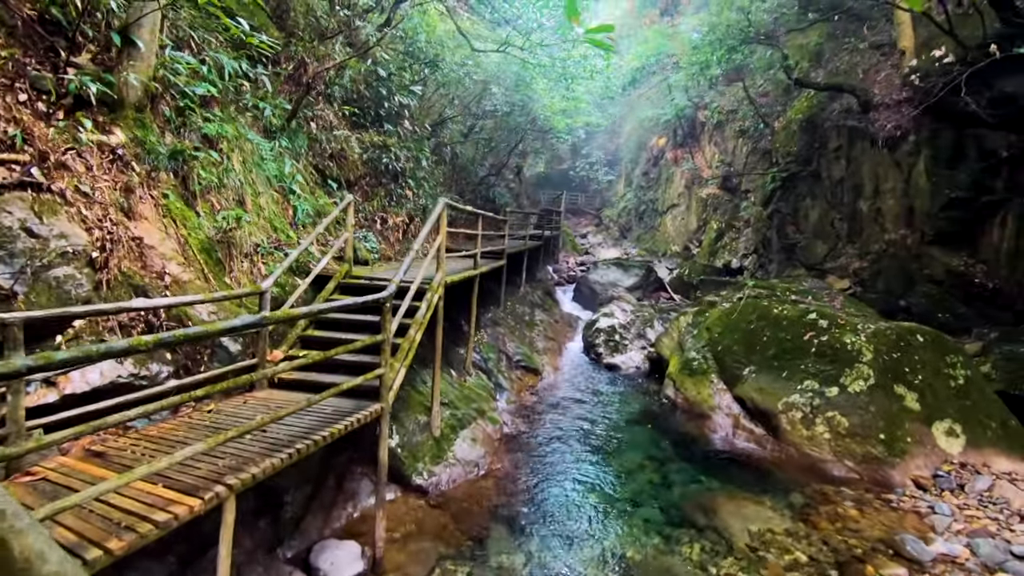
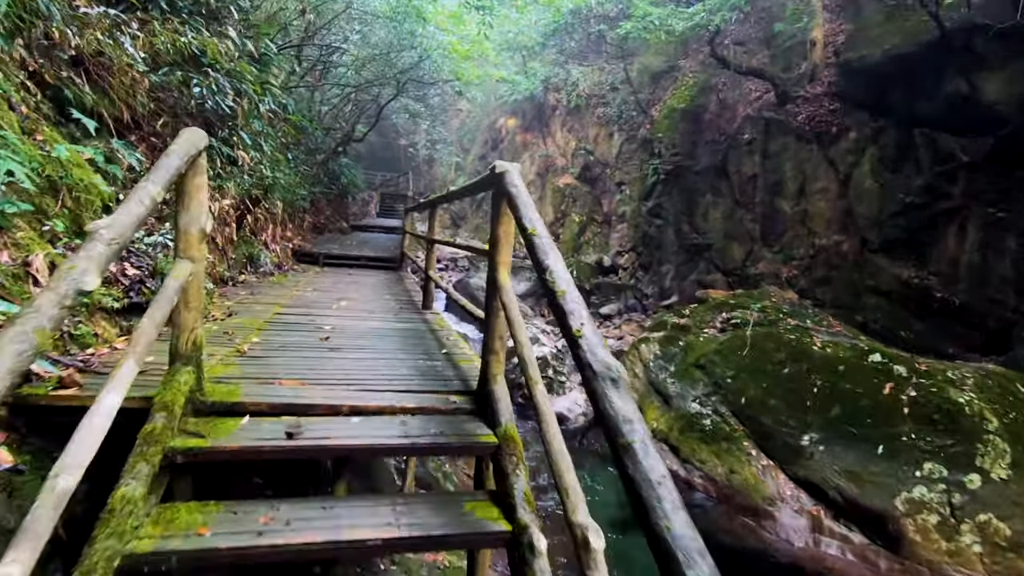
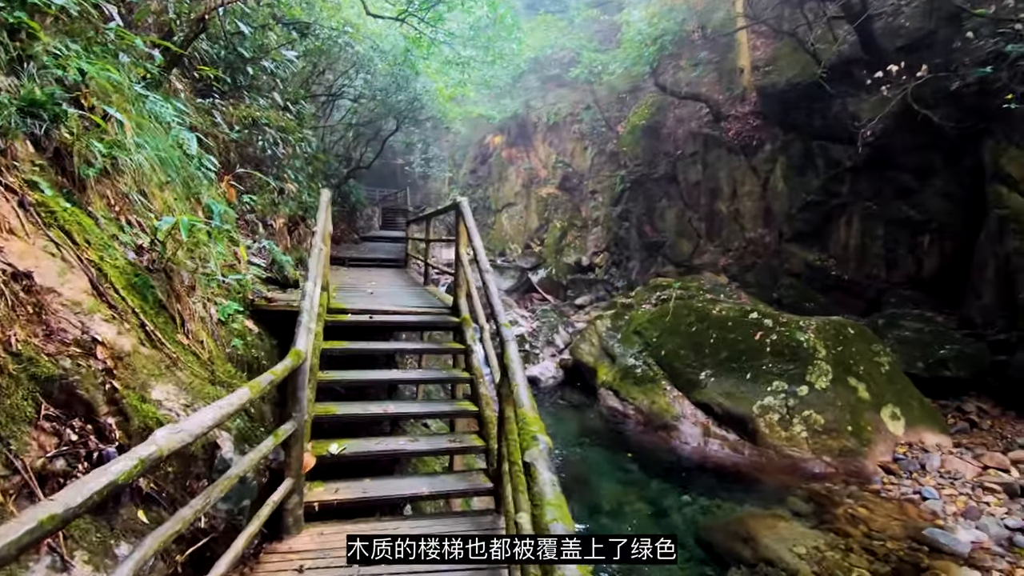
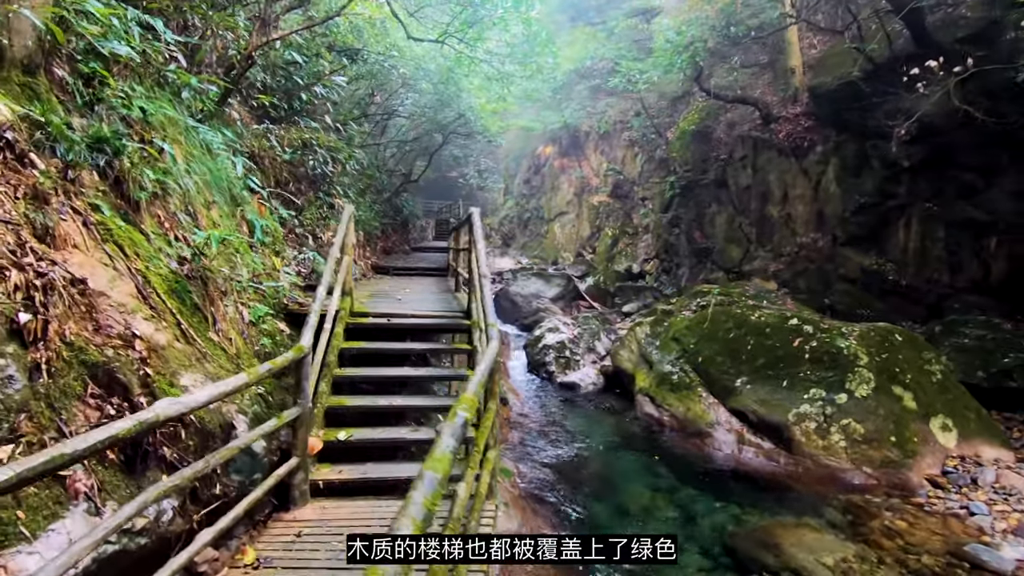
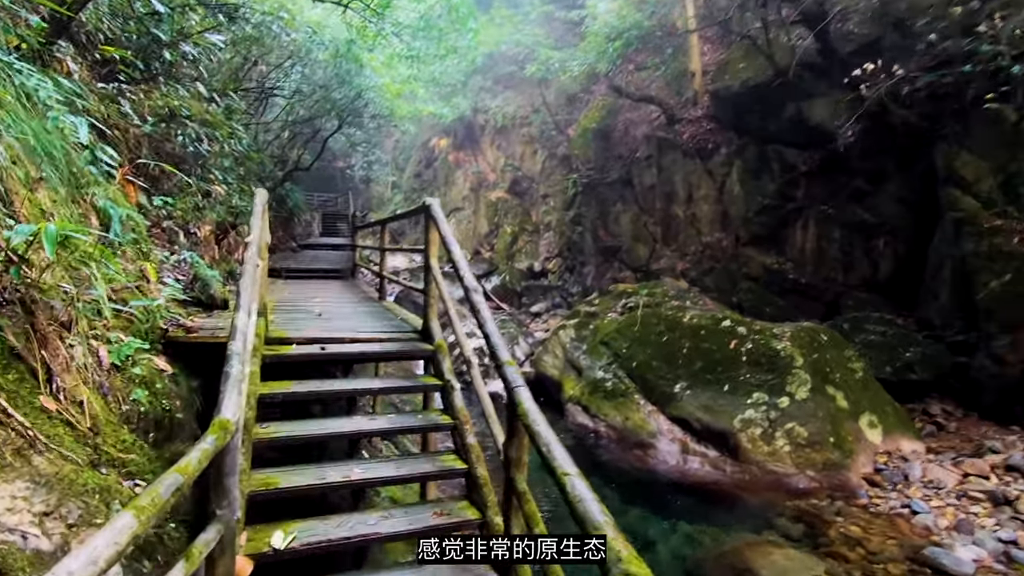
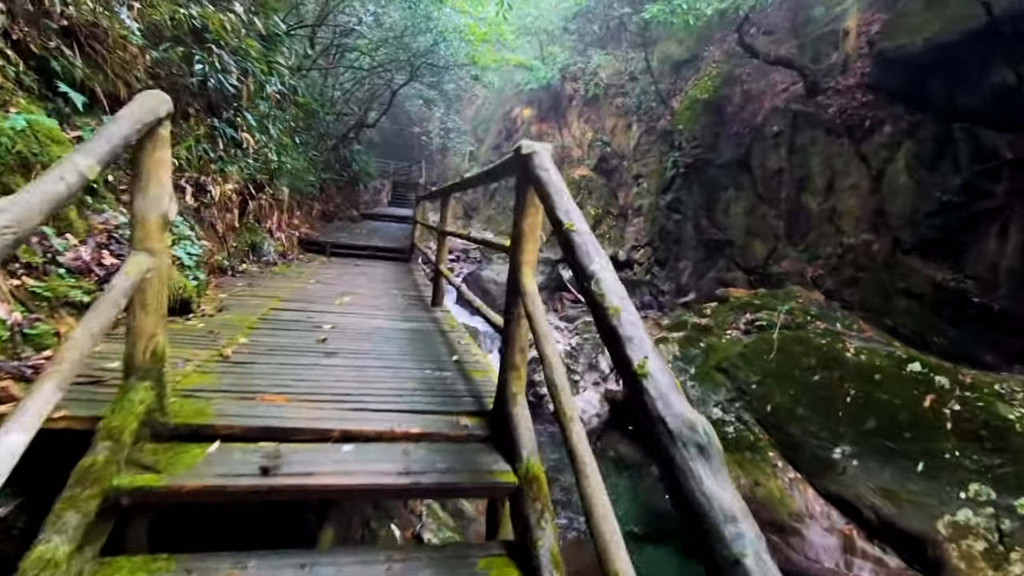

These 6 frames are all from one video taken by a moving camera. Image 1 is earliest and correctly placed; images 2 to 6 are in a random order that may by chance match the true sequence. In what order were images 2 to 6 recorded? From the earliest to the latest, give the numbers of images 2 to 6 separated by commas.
4, 3, 5, 2, 6
